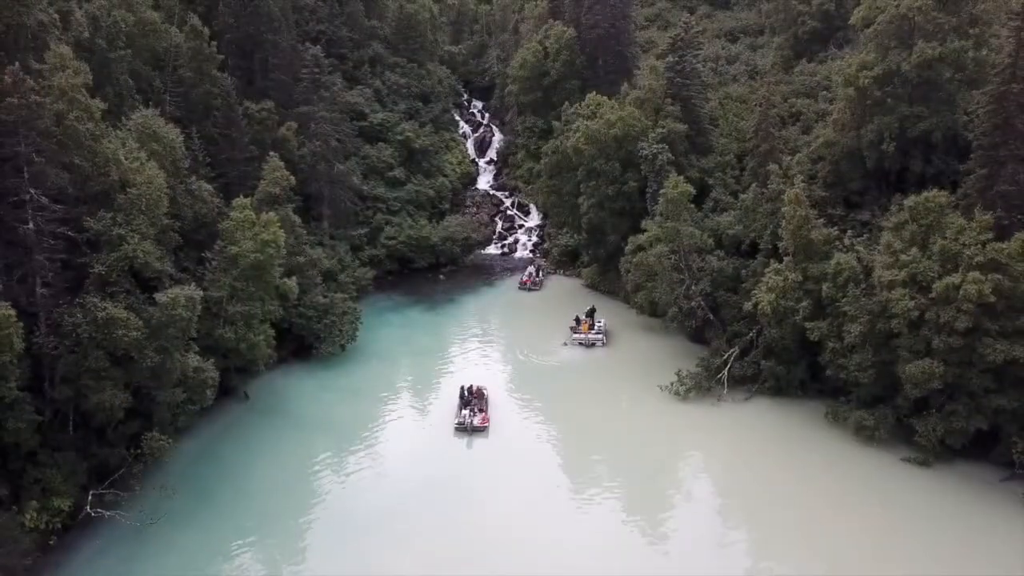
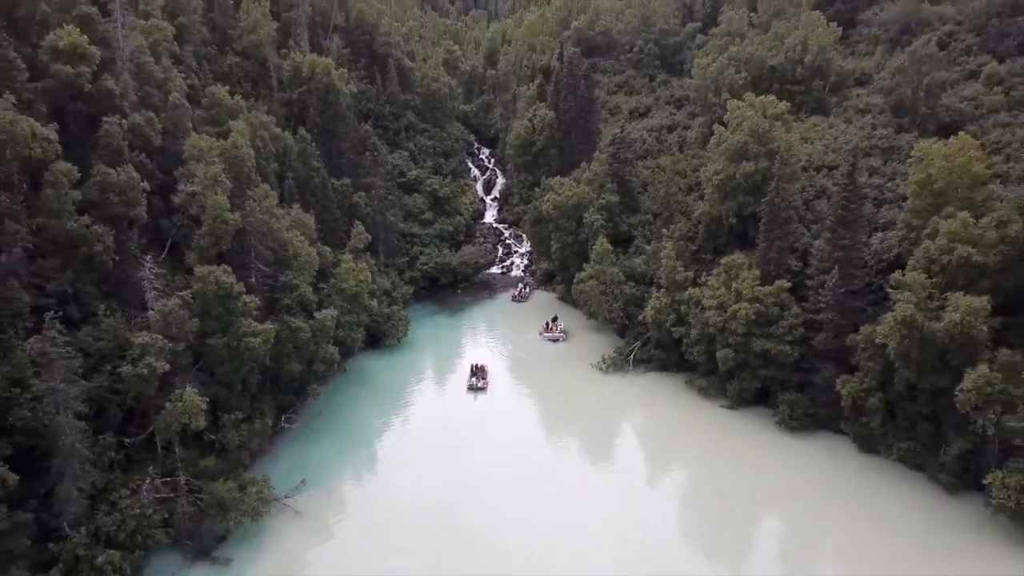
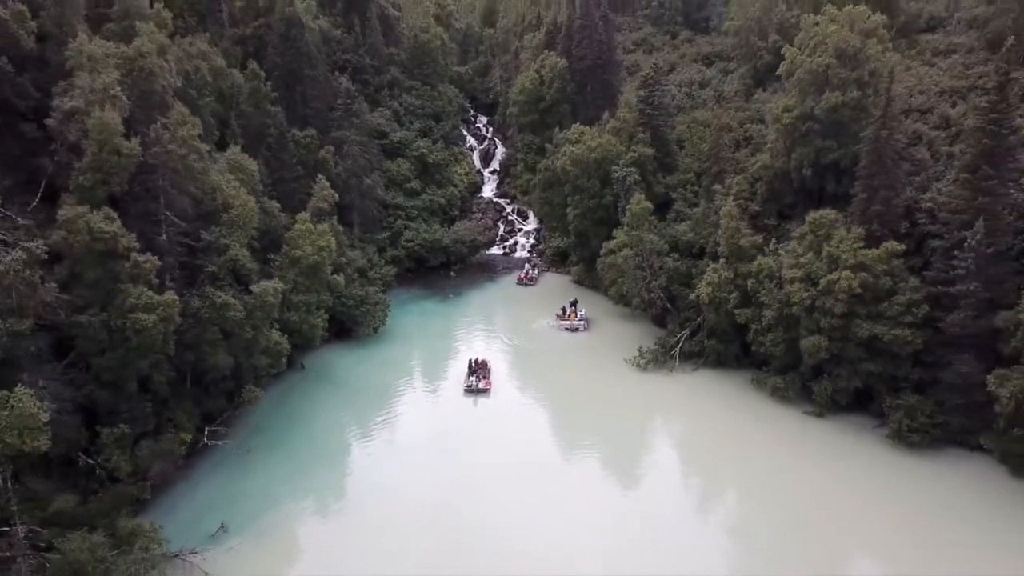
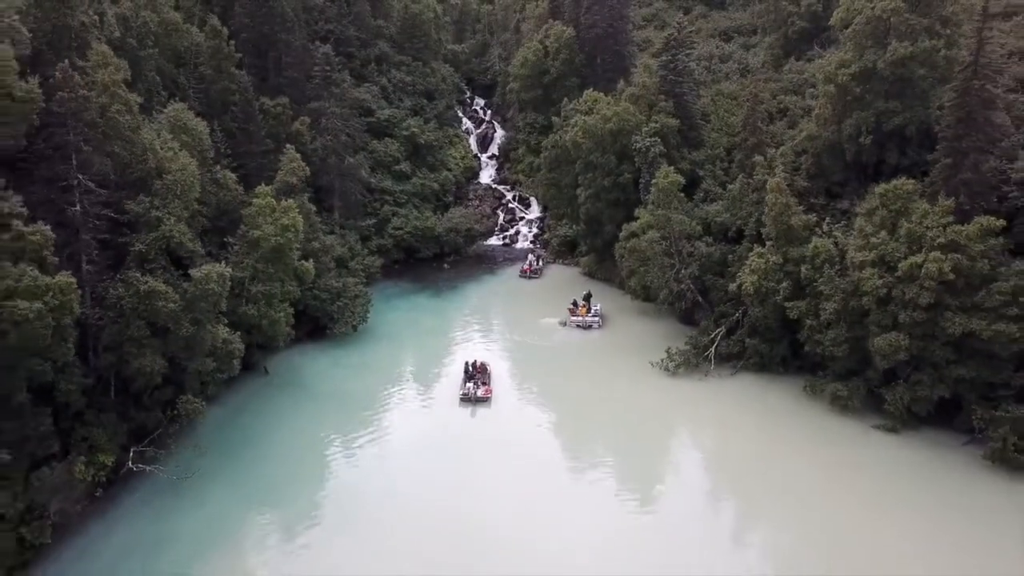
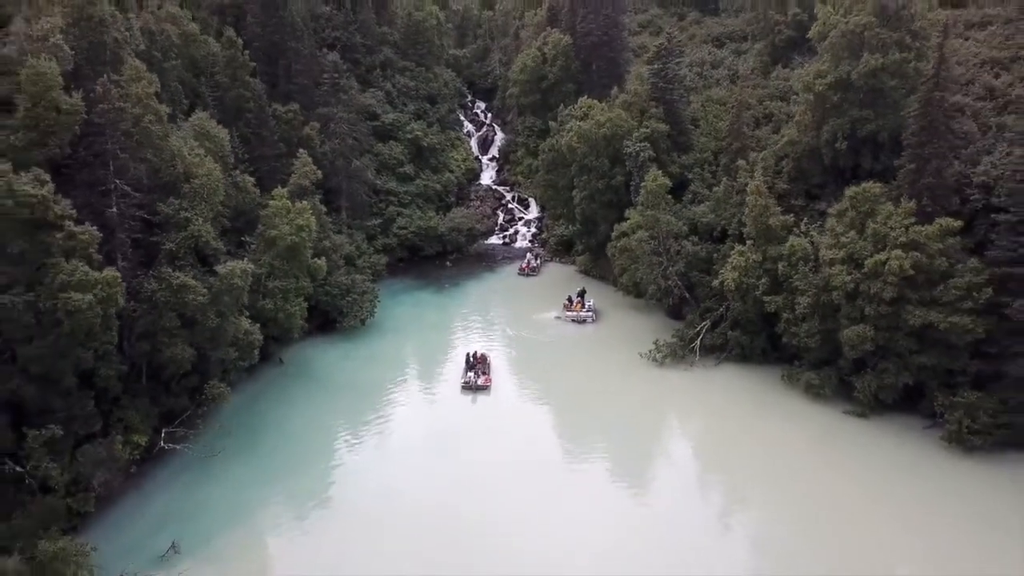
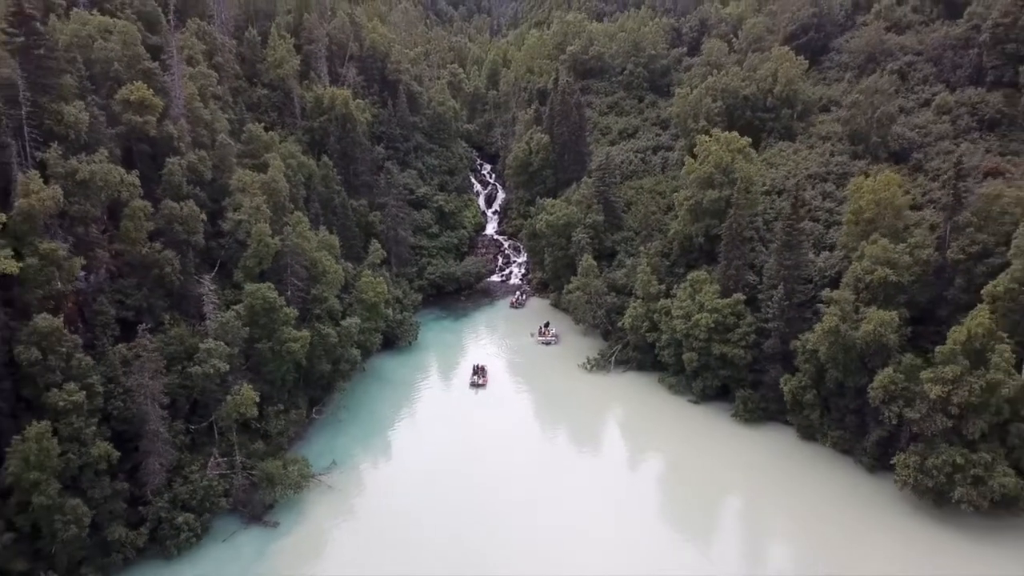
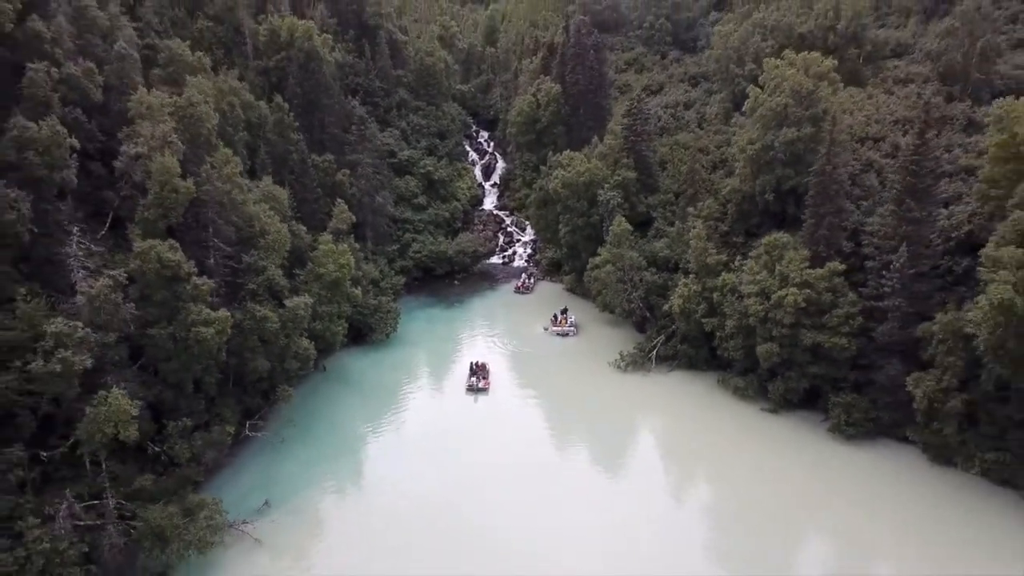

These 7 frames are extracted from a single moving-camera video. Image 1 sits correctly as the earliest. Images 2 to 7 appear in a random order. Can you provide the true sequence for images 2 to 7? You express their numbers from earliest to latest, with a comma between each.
4, 5, 3, 7, 2, 6
